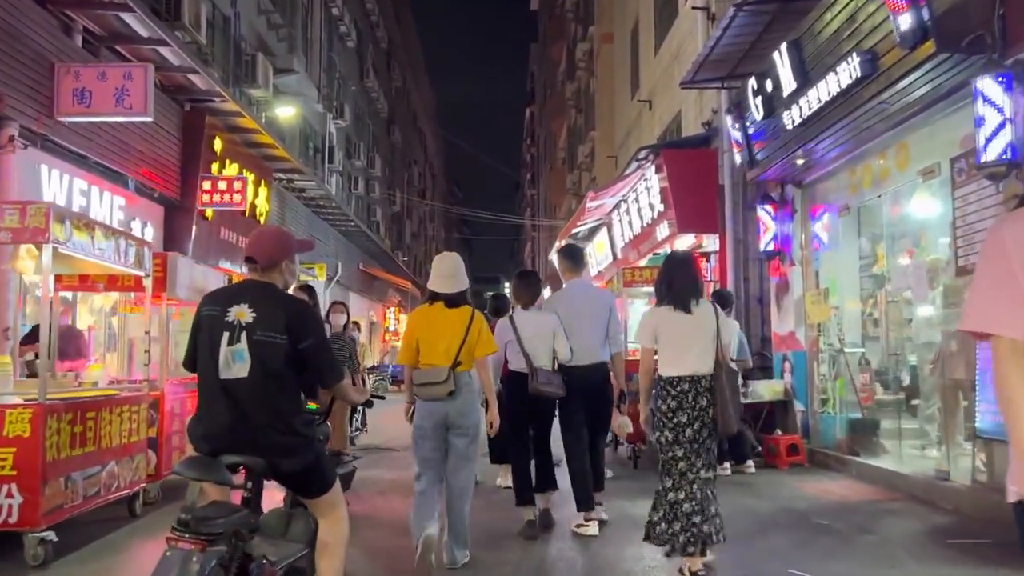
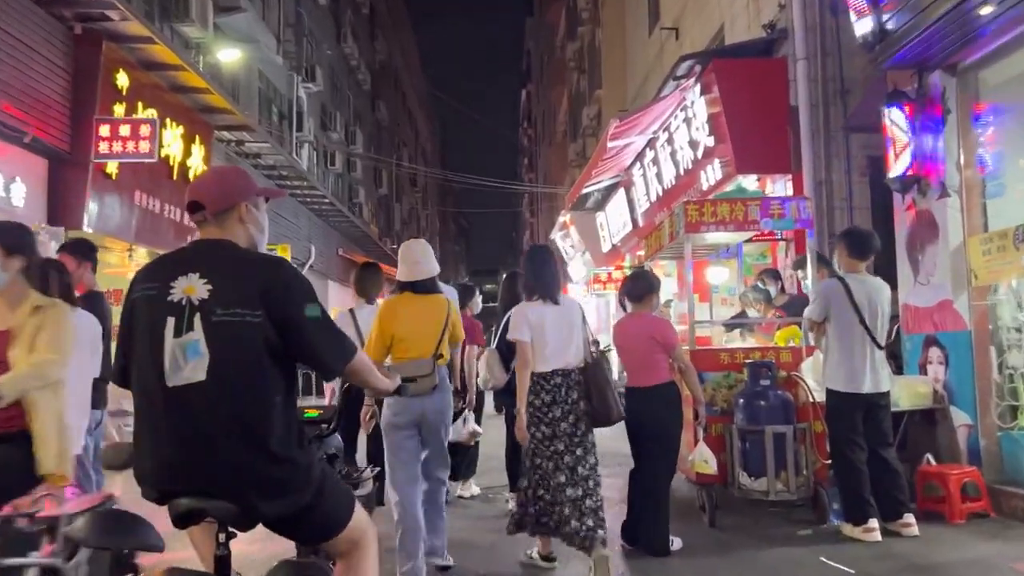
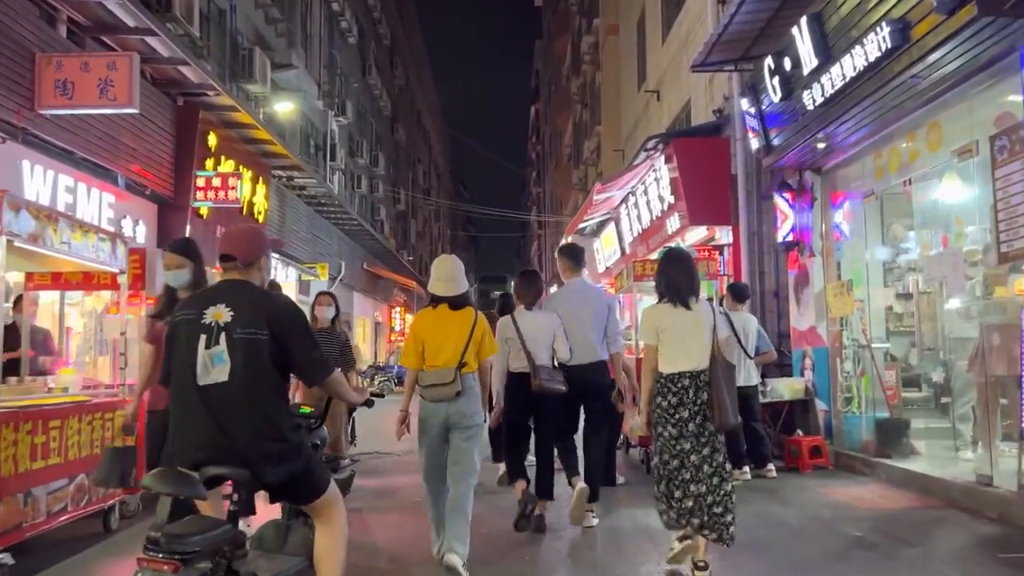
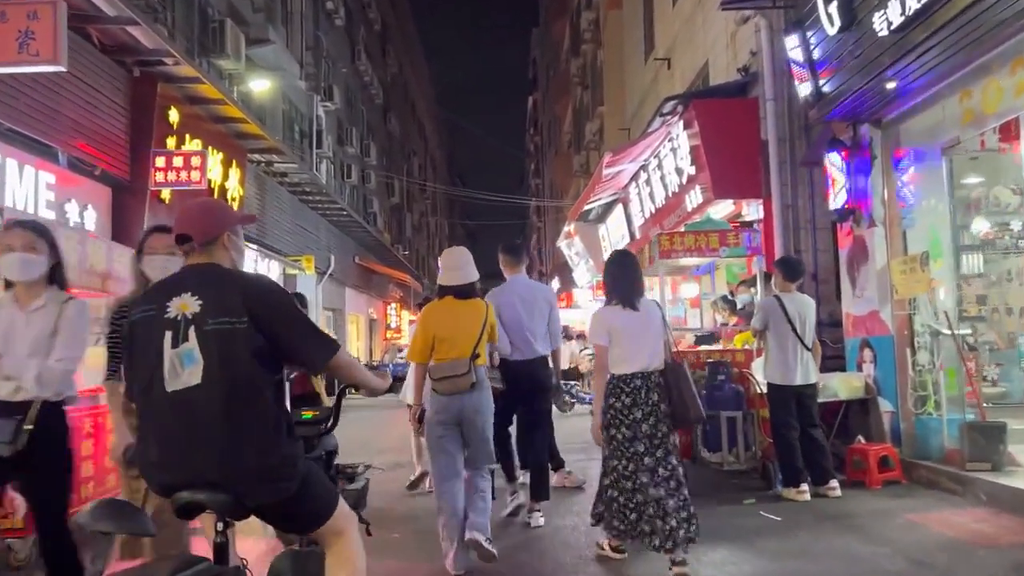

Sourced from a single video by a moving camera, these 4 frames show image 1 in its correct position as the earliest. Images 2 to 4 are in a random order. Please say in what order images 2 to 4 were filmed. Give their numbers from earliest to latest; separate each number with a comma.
3, 4, 2
